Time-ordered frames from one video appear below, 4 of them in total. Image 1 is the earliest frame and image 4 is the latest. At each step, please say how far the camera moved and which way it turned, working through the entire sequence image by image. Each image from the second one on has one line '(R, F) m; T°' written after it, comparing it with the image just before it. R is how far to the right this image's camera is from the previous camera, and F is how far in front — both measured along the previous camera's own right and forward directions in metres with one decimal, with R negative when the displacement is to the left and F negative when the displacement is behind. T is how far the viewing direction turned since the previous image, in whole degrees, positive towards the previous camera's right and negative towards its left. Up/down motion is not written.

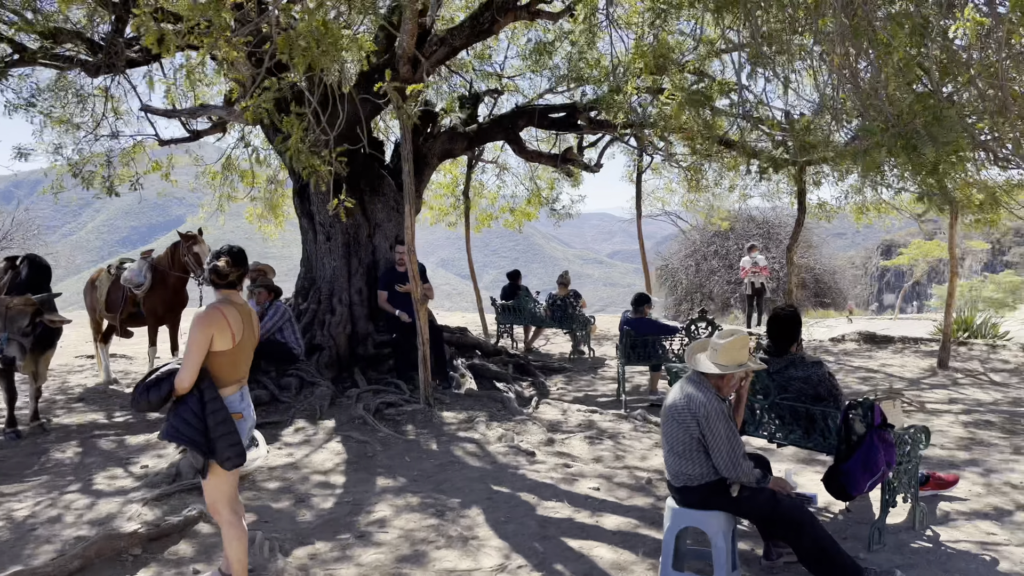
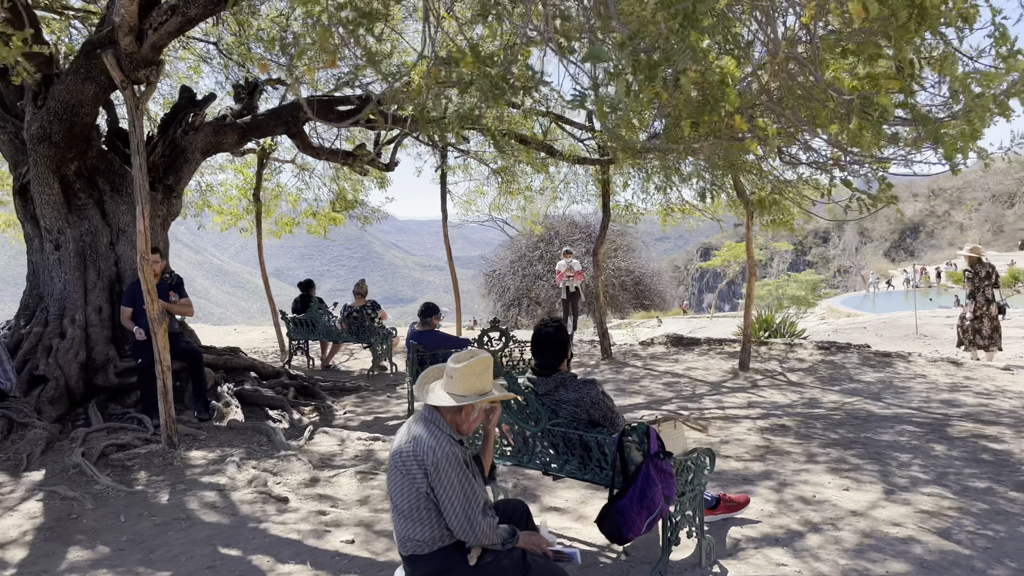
(+0.5, +0.7) m; +11°
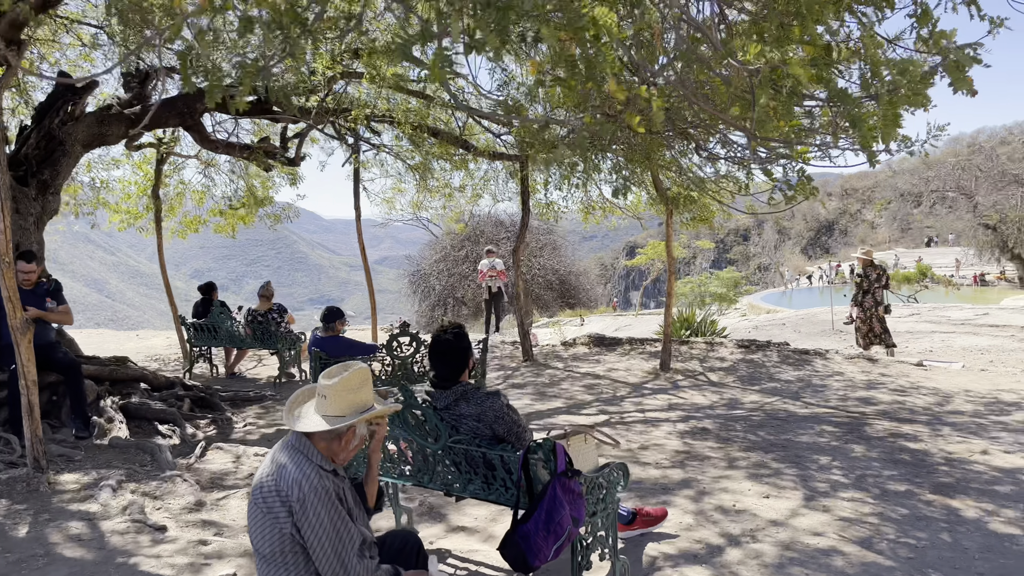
(+0.1, +0.3) m; +5°
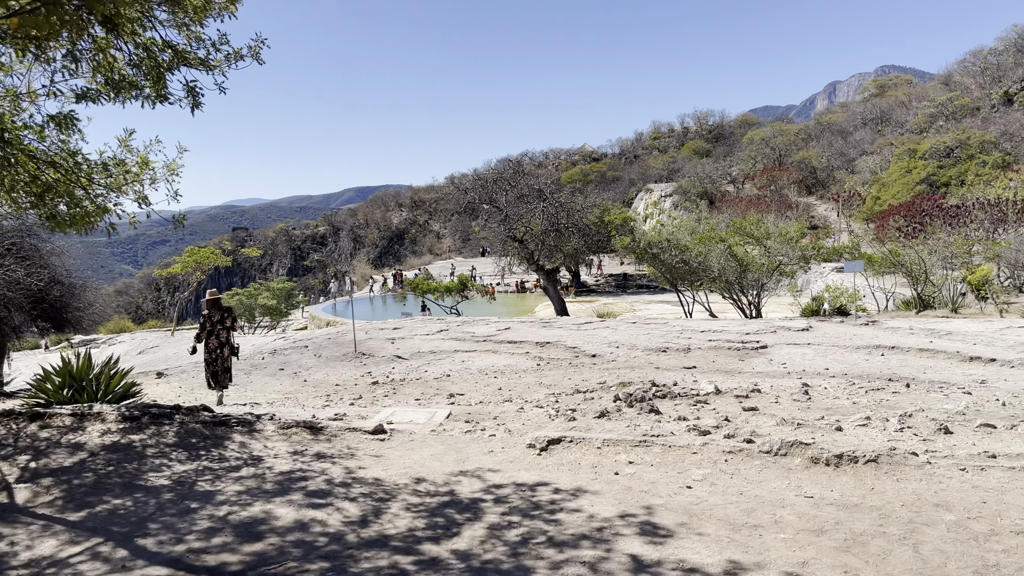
(+2.1, +2.4) m; +29°
